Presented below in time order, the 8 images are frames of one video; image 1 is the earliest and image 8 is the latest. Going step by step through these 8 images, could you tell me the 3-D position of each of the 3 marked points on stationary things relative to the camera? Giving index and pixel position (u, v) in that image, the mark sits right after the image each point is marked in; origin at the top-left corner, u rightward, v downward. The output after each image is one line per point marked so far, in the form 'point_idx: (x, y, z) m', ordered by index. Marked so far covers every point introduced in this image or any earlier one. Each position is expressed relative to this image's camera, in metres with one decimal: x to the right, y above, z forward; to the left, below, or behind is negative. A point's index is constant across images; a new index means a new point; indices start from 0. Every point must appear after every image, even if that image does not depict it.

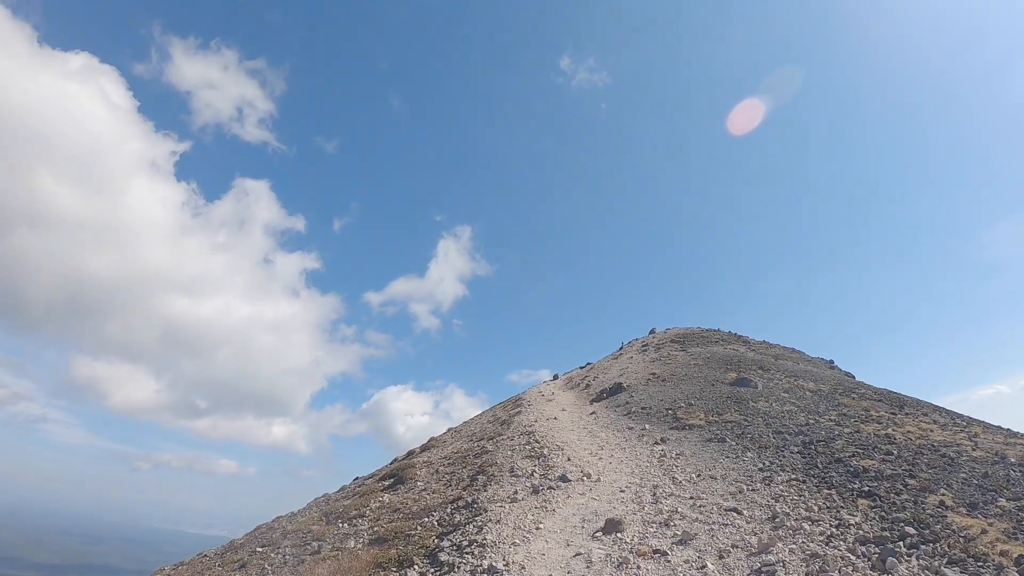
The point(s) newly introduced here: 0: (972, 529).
0: (+15.6, -8.1, +18.3) m
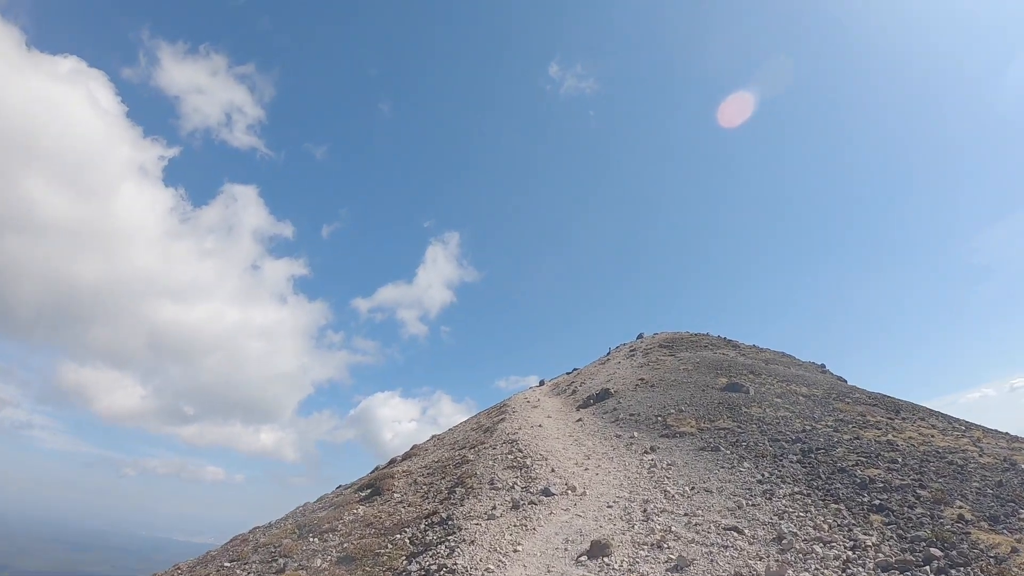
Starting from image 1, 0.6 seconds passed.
0: (+14.8, -7.9, +16.4) m
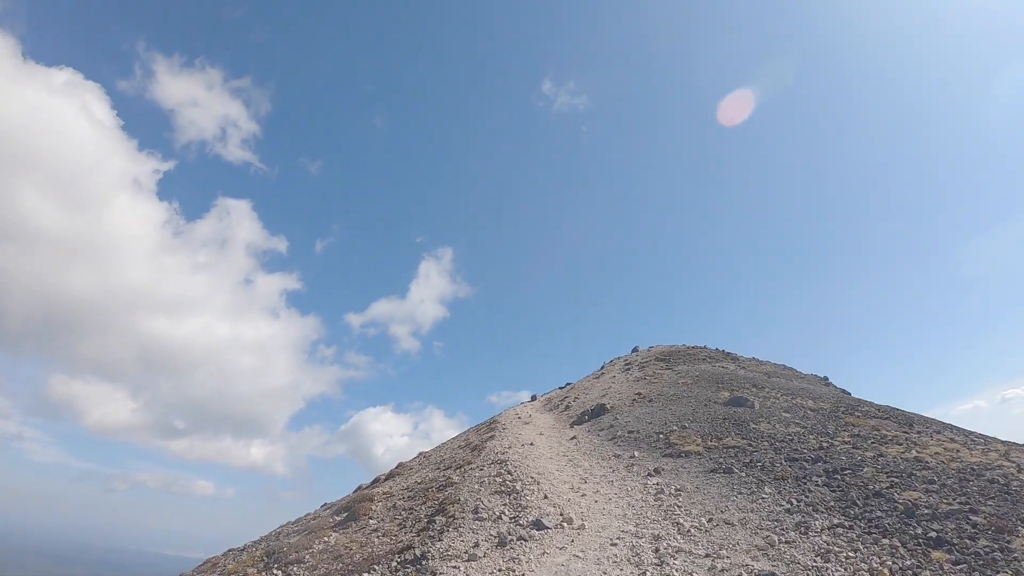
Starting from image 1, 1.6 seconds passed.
0: (+14.3, -7.6, +13.1) m
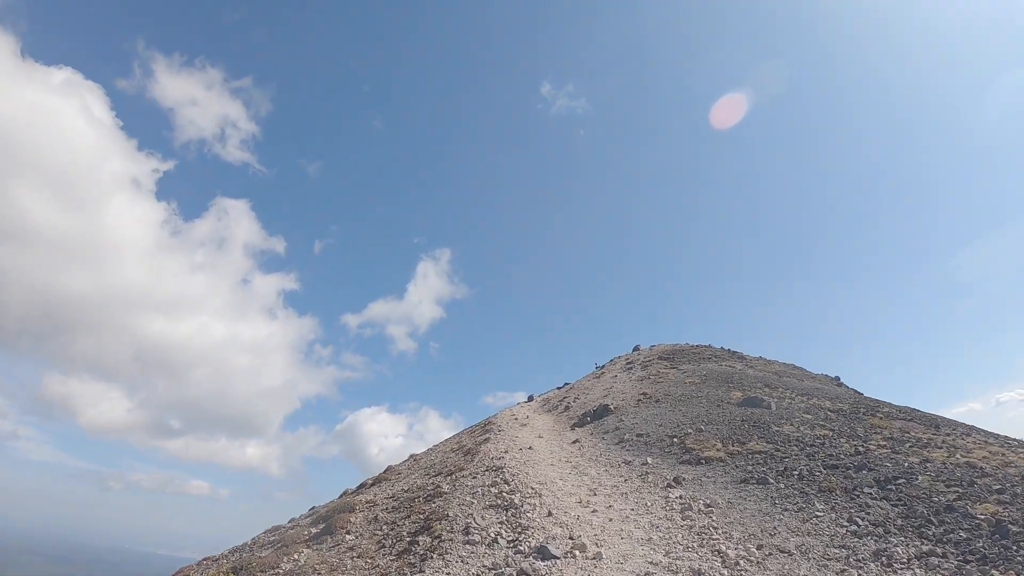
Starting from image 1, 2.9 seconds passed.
0: (+14.4, -6.7, +9.1) m
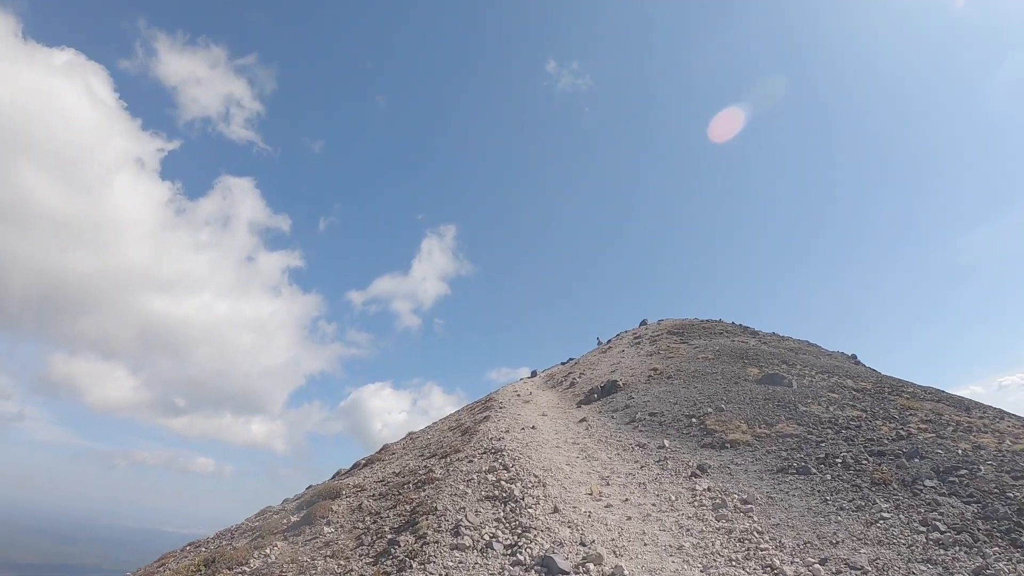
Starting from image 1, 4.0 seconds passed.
0: (+14.3, -5.7, +5.6) m
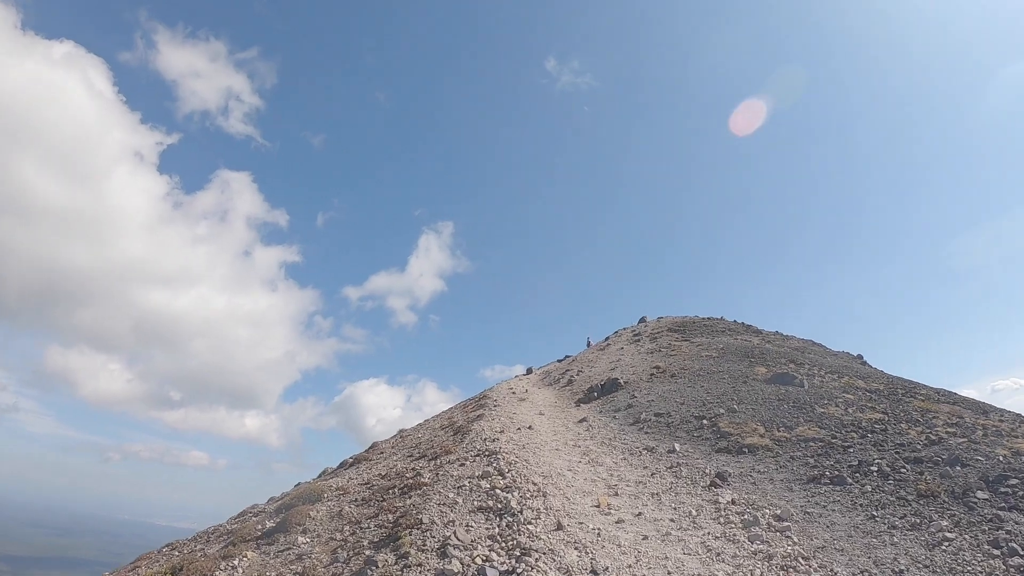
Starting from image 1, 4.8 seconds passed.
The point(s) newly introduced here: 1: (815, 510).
0: (+14.3, -5.4, +3.1) m
1: (+9.0, -6.6, +16.1) m
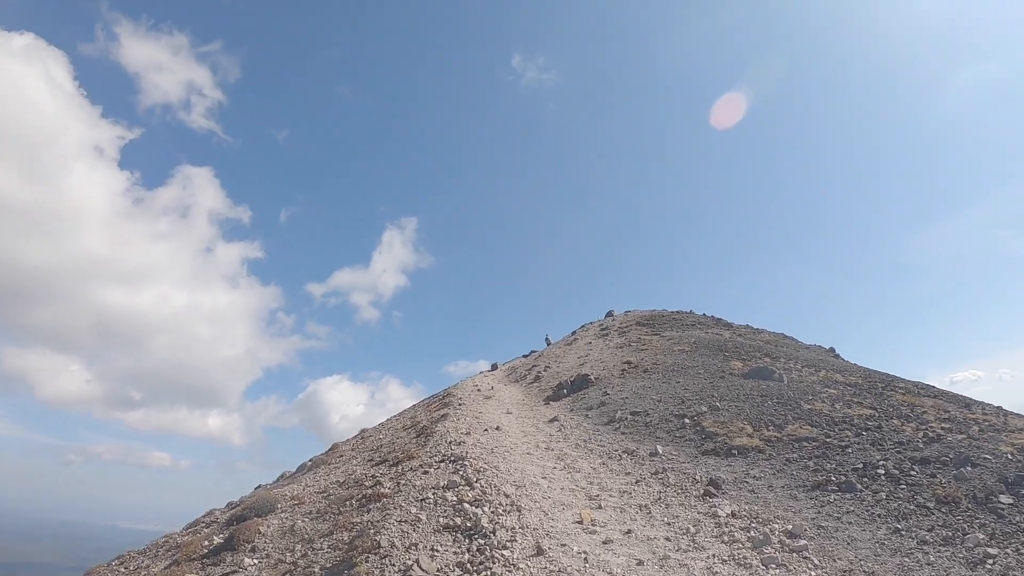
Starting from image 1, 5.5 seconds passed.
0: (+14.3, -5.0, +1.5) m
1: (+8.3, -6.1, +14.1) m
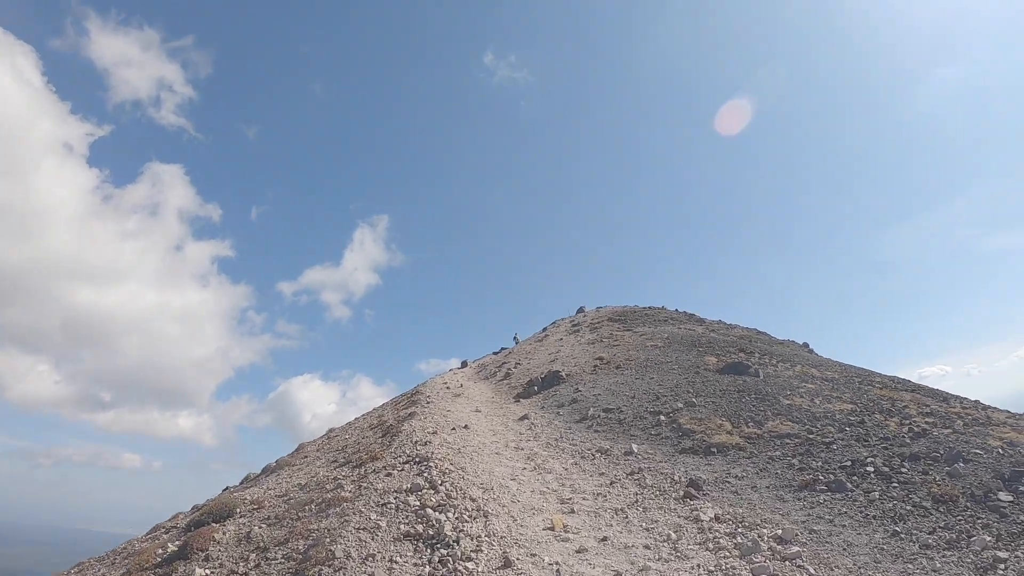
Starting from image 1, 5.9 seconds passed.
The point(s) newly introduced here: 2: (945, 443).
0: (+14.0, -4.6, +0.7) m
1: (+7.5, -5.7, +13.0) m
2: (+15.7, -5.9, +19.6) m
